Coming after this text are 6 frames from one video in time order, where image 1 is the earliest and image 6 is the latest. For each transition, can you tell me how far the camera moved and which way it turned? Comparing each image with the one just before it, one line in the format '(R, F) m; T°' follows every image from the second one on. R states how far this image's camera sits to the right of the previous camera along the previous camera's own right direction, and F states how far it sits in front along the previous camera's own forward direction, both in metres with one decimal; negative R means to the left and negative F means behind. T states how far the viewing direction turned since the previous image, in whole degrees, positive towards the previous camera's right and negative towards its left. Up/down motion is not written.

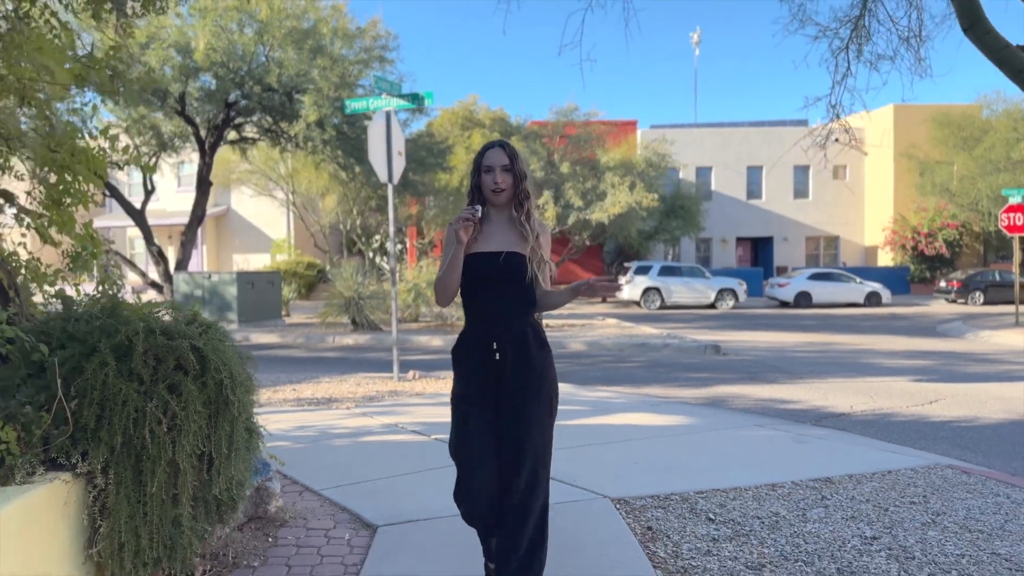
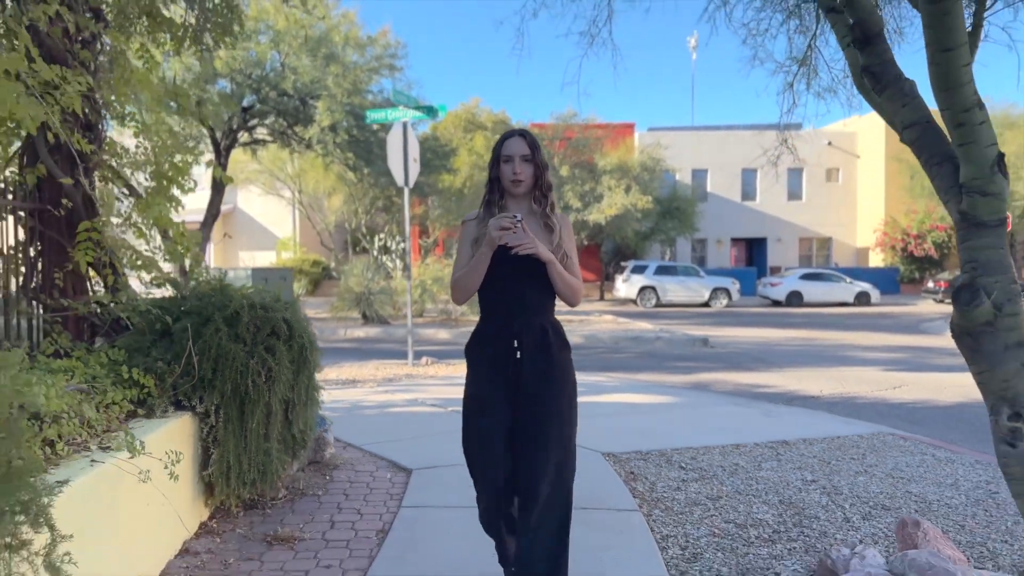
(-0.1, -0.9) m; 0°
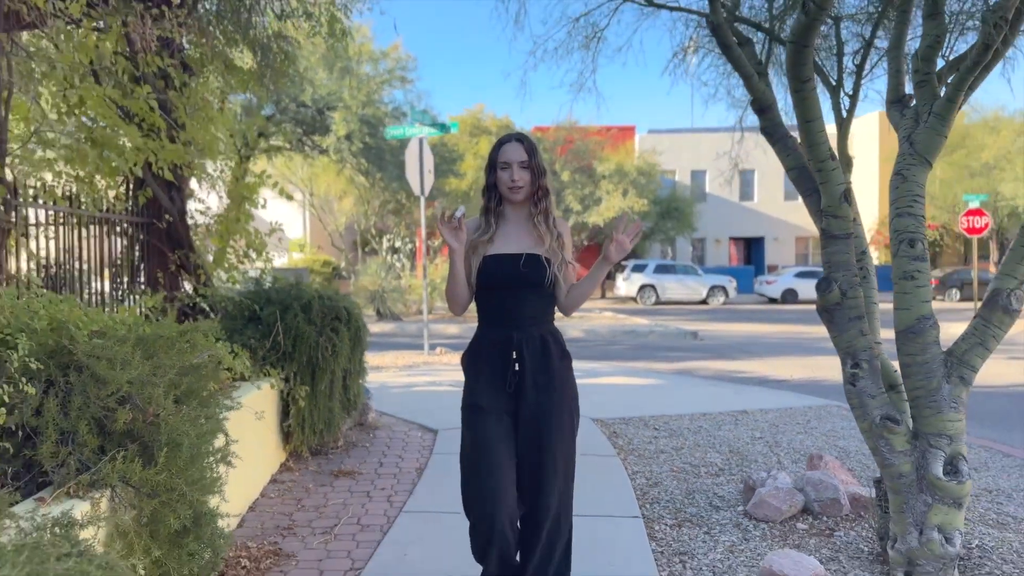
(0.0, -1.1) m; 0°
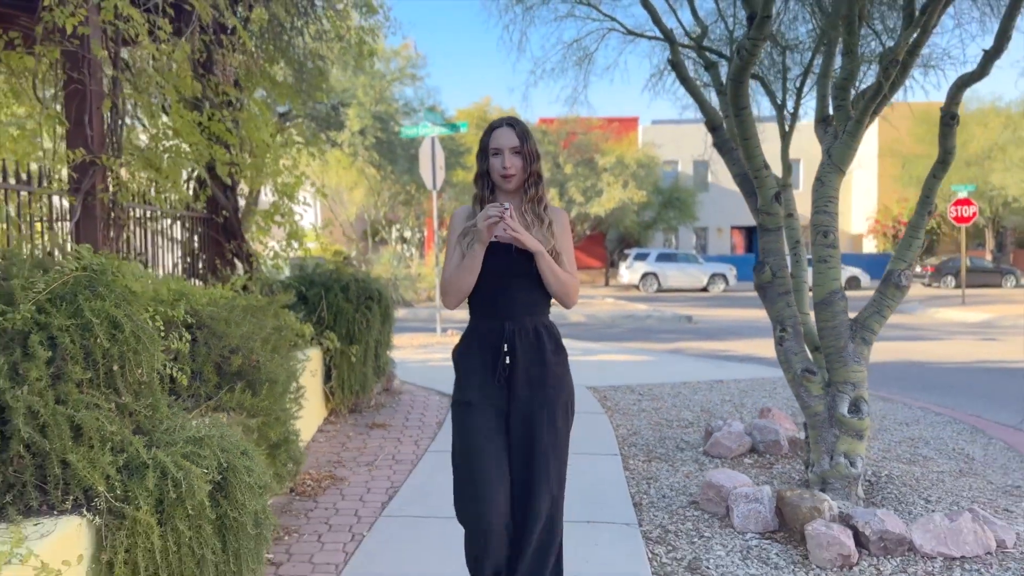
(0.0, -1.0) m; 0°
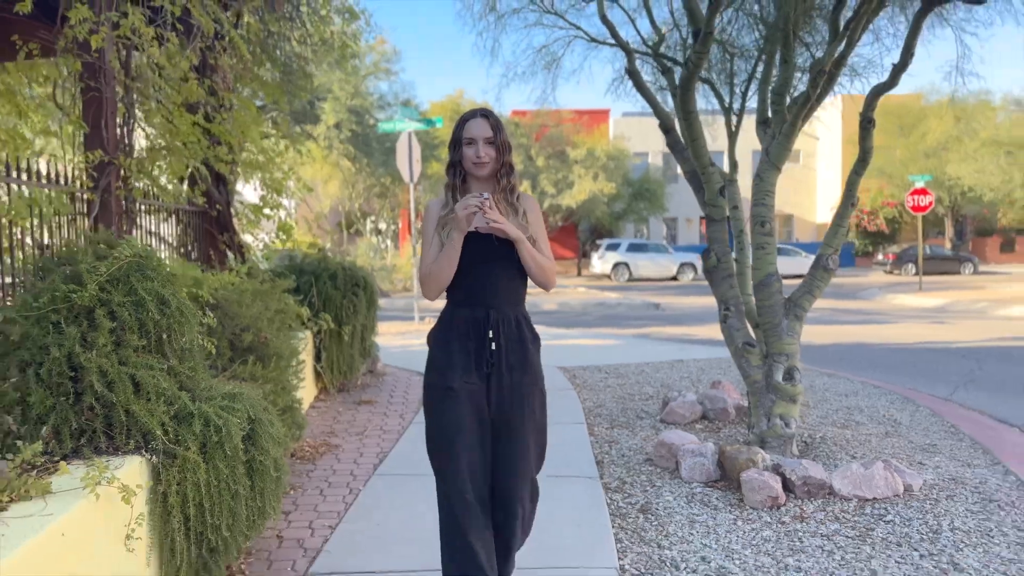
(0.0, -0.5) m; +2°
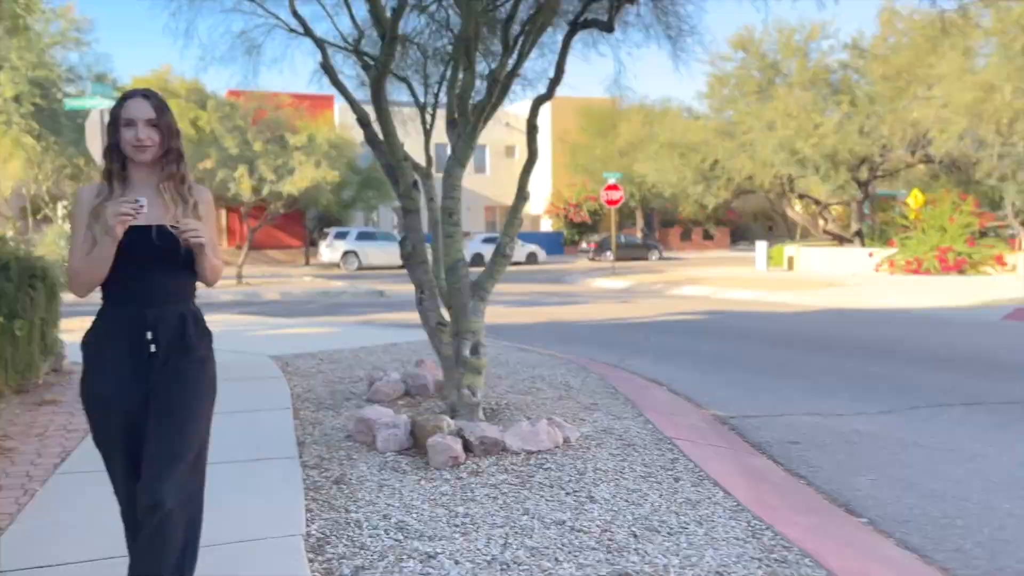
(+0.2, -0.3) m; +19°
